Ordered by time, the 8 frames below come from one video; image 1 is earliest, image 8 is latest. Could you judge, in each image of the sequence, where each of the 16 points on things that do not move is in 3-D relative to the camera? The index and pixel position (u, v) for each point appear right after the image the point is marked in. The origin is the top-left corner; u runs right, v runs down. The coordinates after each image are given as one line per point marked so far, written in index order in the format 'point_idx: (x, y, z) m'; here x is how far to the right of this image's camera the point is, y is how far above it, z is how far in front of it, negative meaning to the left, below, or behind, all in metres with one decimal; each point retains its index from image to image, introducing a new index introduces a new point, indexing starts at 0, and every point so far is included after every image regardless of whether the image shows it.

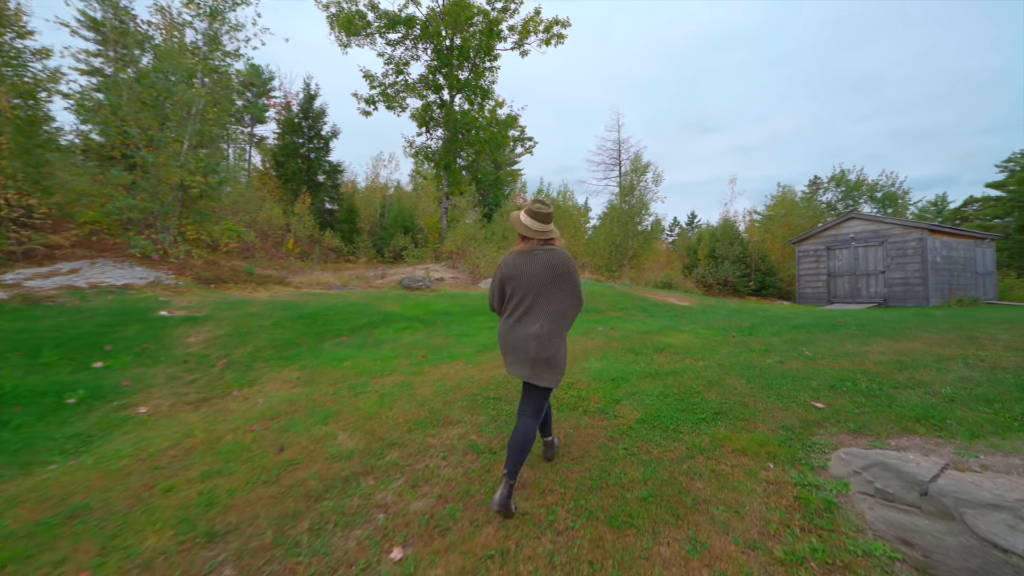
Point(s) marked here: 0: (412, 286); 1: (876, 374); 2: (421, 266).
0: (-3.0, +0.1, +12.8) m
1: (+3.7, -0.9, +4.3) m
2: (-3.8, +0.9, +17.7) m
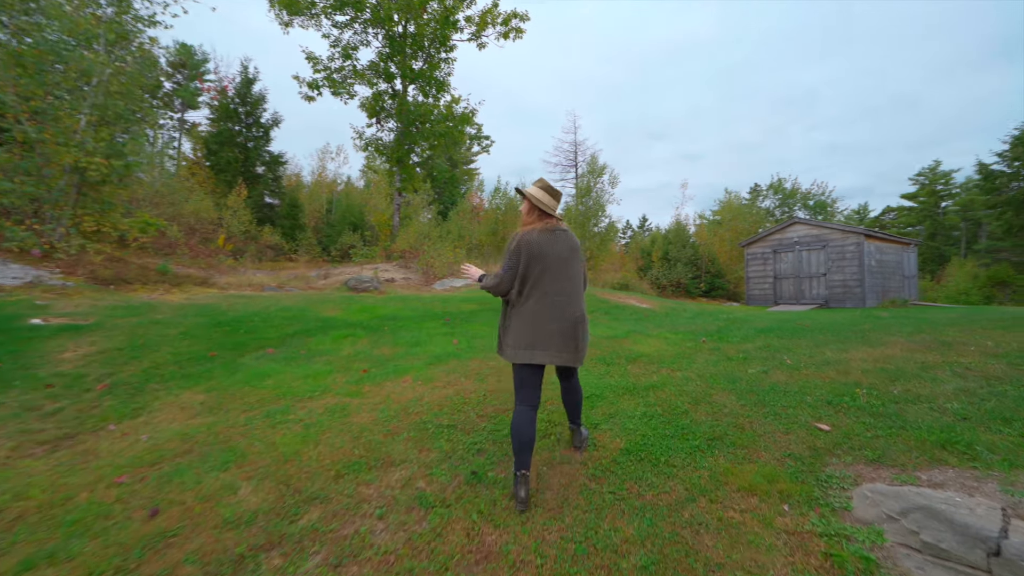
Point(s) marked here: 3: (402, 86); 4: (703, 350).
0: (-4.2, 0.0, +11.7) m
1: (+3.3, -0.9, +4.0) m
2: (-5.5, +0.9, +16.5) m
3: (-4.9, +9.0, +19.2) m
4: (+2.7, -0.9, +6.0) m
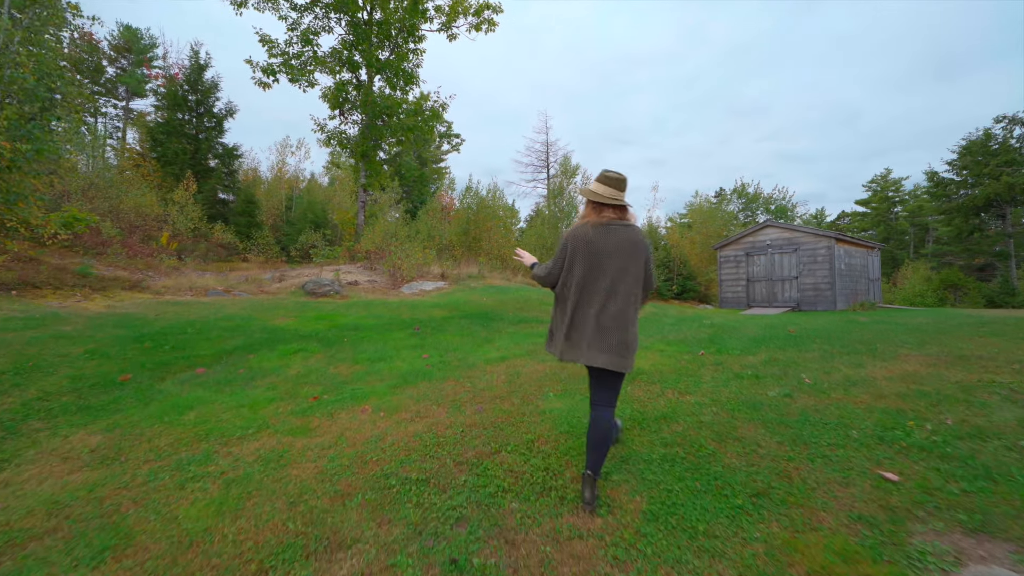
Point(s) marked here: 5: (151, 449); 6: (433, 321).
0: (-4.8, -0.1, +10.6) m
1: (+3.2, -1.0, +3.4) m
2: (-6.4, +0.8, +15.3) m
3: (-6.0, +8.9, +18.1) m
4: (+2.4, -1.0, +5.4) m
5: (-2.7, -1.2, +3.3) m
6: (-1.5, -0.6, +8.2) m
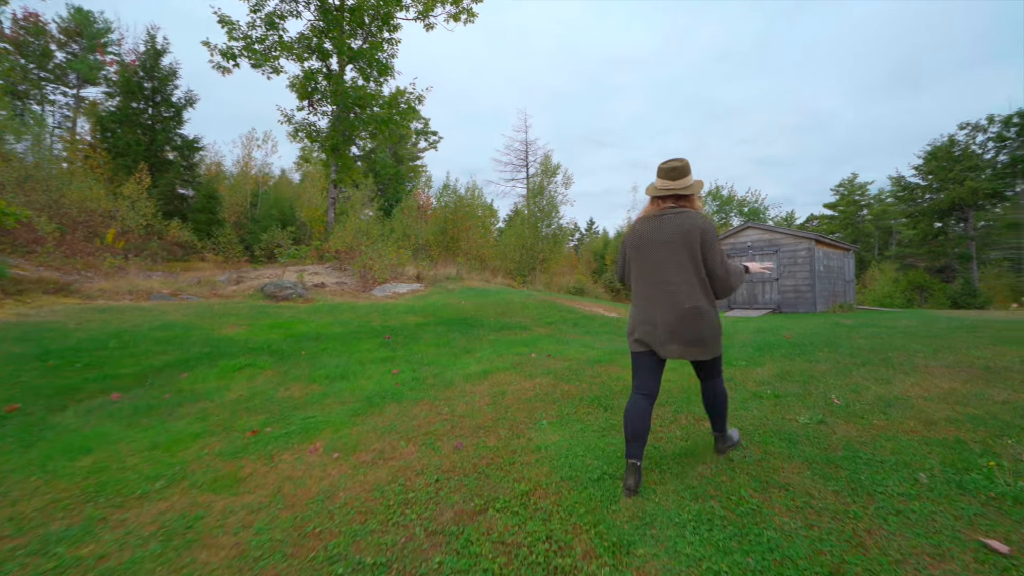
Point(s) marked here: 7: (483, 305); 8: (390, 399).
0: (-5.2, -0.2, +9.6) m
1: (+3.1, -1.1, +2.9) m
2: (-7.1, +0.7, +14.2) m
3: (-6.9, +8.8, +17.0) m
4: (+2.2, -1.0, +4.8) m
5: (-2.8, -1.3, +2.4) m
6: (-1.8, -0.7, +7.4) m
7: (-0.7, -0.4, +10.2) m
8: (-1.2, -1.1, +4.3) m
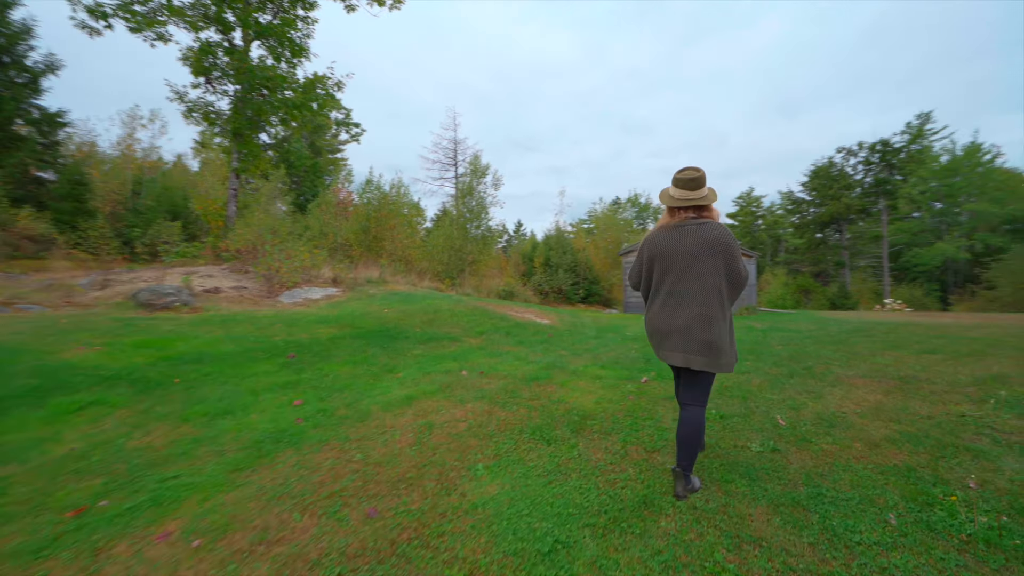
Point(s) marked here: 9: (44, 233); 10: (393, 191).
0: (-6.6, -0.3, +8.0) m
1: (+2.7, -1.2, +2.8) m
2: (-9.3, +0.6, +12.3) m
3: (-9.5, +8.7, +15.1) m
4: (+1.5, -1.2, +4.6) m
5: (-3.1, -1.4, +1.3) m
6: (-2.9, -0.8, +6.5) m
7: (-2.3, -0.5, +9.4) m
8: (-1.8, -1.2, +3.5) m
9: (-16.6, +2.0, +15.3) m
10: (-5.4, +4.4, +19.5) m
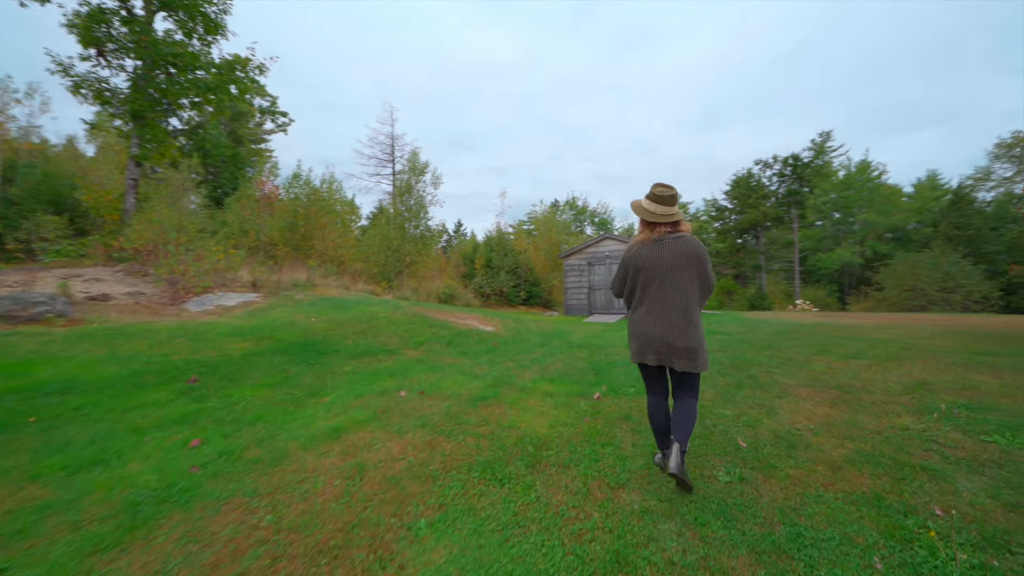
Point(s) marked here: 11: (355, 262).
0: (-7.6, -0.4, +6.6) m
1: (+2.4, -1.4, +2.7) m
2: (-10.8, +0.4, +10.4) m
3: (-11.3, +8.5, +13.2) m
4: (+1.0, -1.3, +4.3) m
5: (-3.1, -1.5, +0.5) m
6: (-3.7, -0.9, +5.5) m
7: (-3.4, -0.7, +8.5) m
8: (-2.2, -1.4, +2.8) m
9: (-18.4, +1.9, +12.5) m
10: (-7.9, +4.2, +18.1) m
11: (-7.0, +1.2, +19.1) m
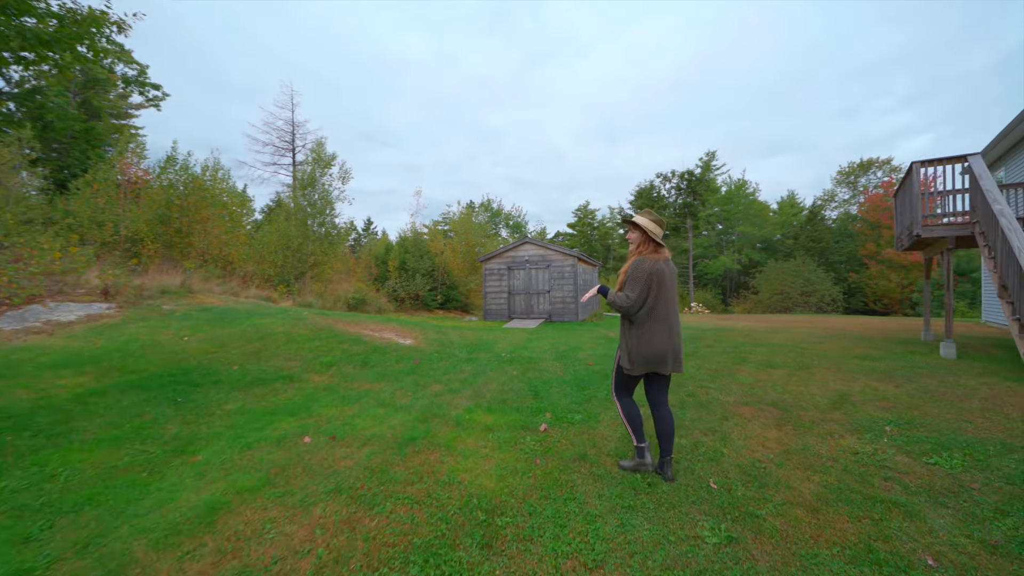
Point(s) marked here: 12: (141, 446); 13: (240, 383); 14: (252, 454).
0: (-8.4, -0.5, +4.3) m
1: (+2.2, -1.5, +2.4) m
2: (-12.3, +0.3, +7.4) m
3: (-13.3, +8.4, +10.0) m
4: (+0.5, -1.5, +3.7) m
5: (-2.8, -1.7, -0.8) m
6: (-4.4, -1.1, +4.0) m
7: (-4.7, -0.8, +7.0) m
8: (-2.3, -1.5, +1.6) m
9: (-20.2, +1.8, +7.9) m
10: (-11.0, +4.1, +15.5) m
11: (-10.3, +1.0, +16.7) m
12: (-3.2, -1.3, +3.8) m
13: (-3.4, -1.2, +5.4) m
14: (-2.3, -1.4, +3.8) m
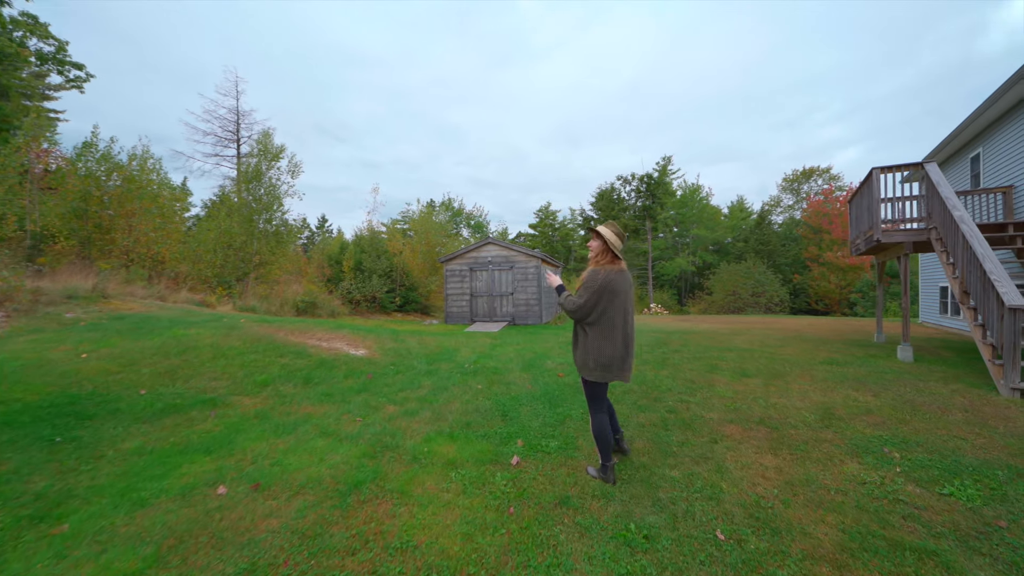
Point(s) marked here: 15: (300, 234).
0: (-8.6, -0.6, +2.9) m
1: (+2.1, -1.6, +2.0) m
2: (-12.8, +0.2, +5.7) m
3: (-14.1, +8.3, +8.2) m
4: (+0.2, -1.6, +3.1) m
5: (-2.6, -1.8, -1.7) m
6: (-4.6, -1.2, +3.0) m
7: (-5.2, -0.9, +5.9) m
8: (-2.4, -1.6, +0.8) m
9: (-20.7, +1.7, +5.4) m
10: (-12.2, +4.0, +13.8) m
11: (-11.6, +0.9, +15.0) m
12: (-3.4, -1.4, +2.8) m
13: (-3.8, -1.3, +4.5) m
14: (-2.5, -1.5, +2.9) m
15: (-9.4, +2.4, +19.1) m
